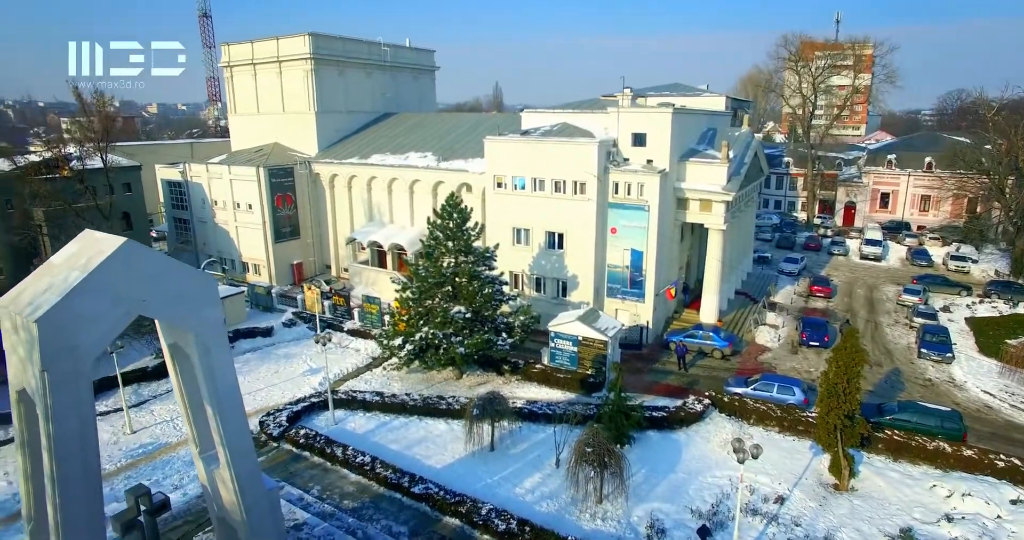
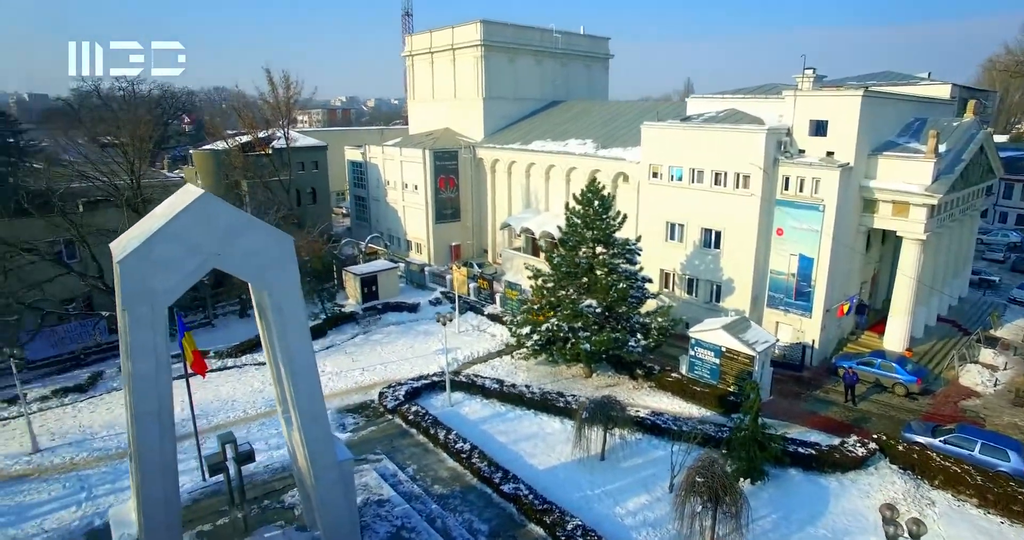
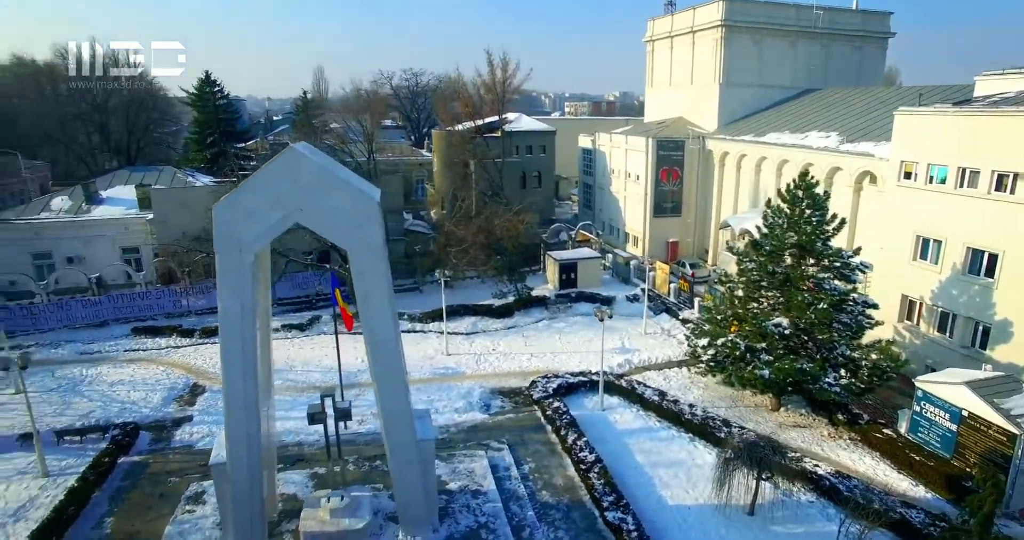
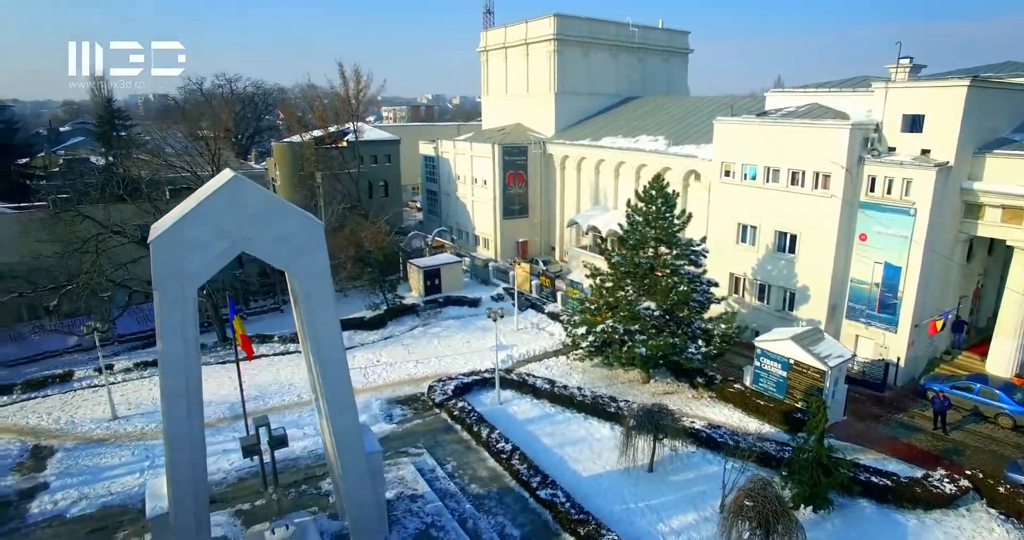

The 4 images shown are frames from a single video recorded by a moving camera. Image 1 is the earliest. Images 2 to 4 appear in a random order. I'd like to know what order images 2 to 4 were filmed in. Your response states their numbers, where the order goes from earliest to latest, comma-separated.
2, 4, 3
